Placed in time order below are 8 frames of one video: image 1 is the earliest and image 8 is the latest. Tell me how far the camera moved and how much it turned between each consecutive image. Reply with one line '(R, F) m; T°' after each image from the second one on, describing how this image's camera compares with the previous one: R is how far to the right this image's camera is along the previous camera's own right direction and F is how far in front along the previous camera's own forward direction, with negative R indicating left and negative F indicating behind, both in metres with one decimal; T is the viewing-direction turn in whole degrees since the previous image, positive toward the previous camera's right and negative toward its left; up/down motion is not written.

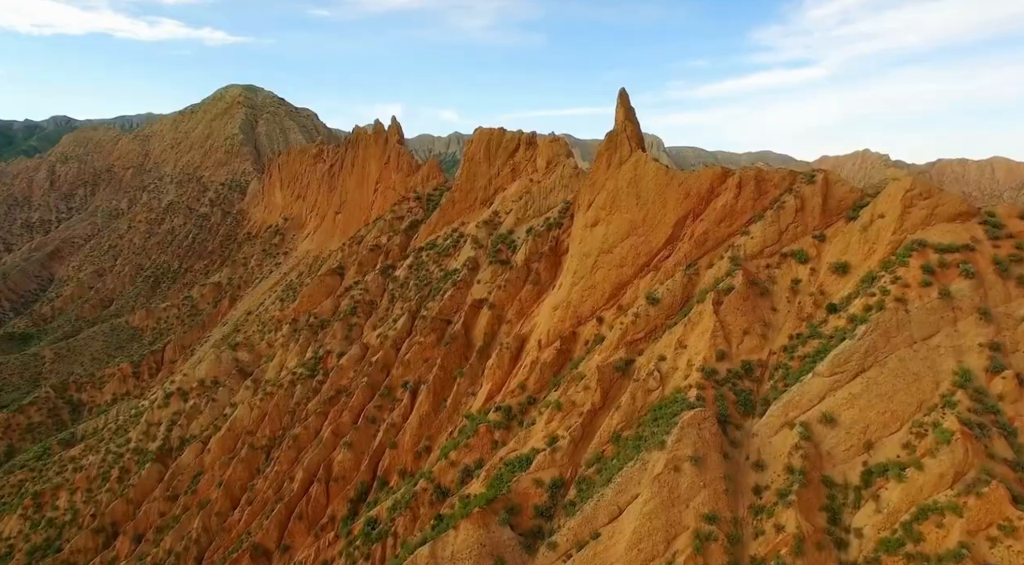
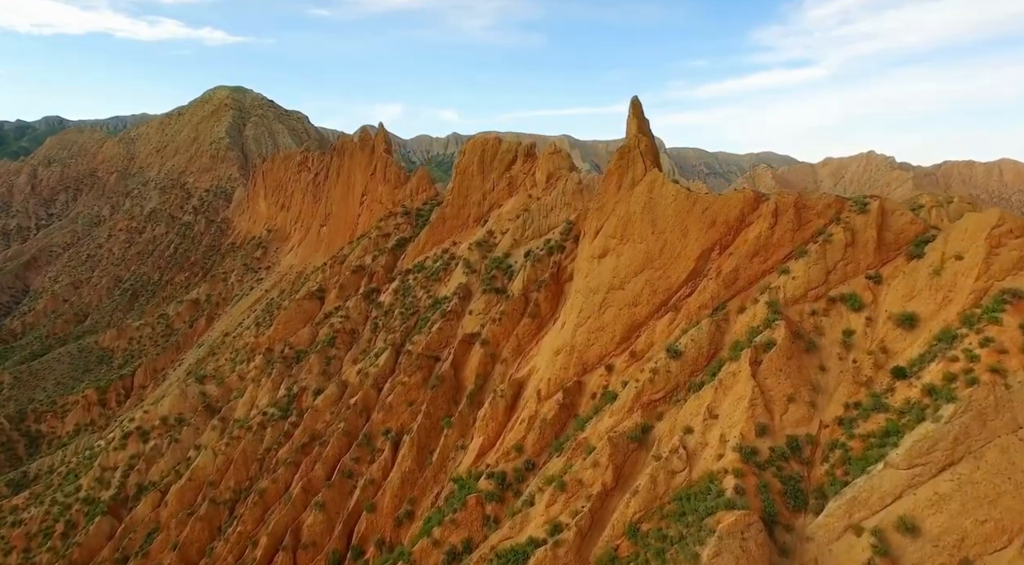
(+0.2, +4.1) m; 0°
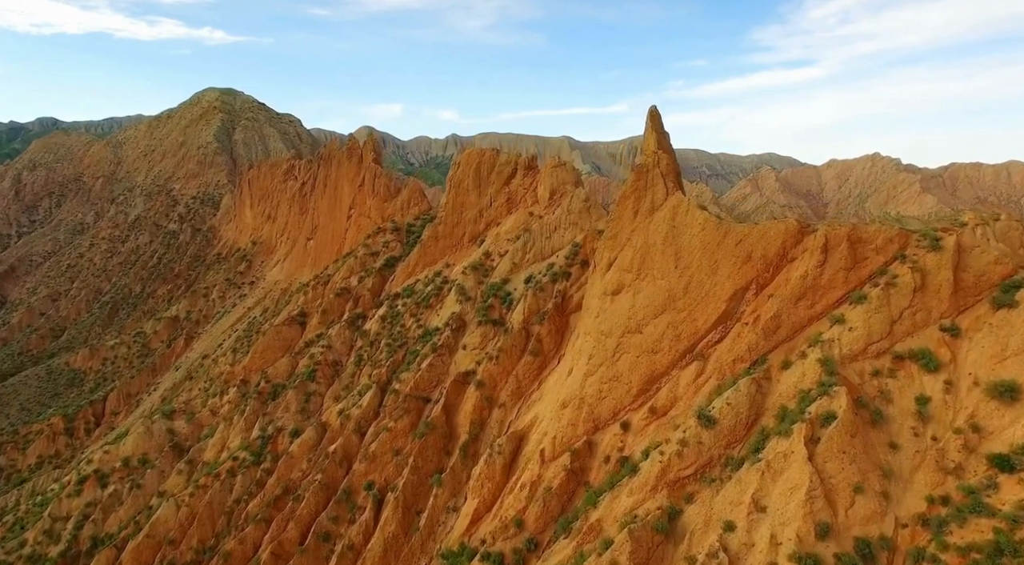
(0.0, +3.6) m; 0°
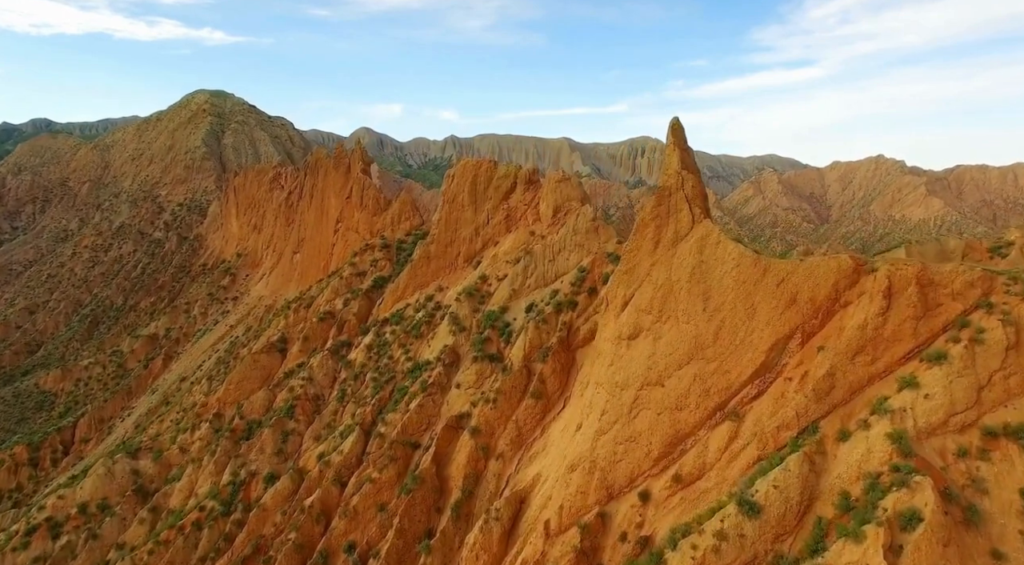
(0.0, +3.2) m; 0°
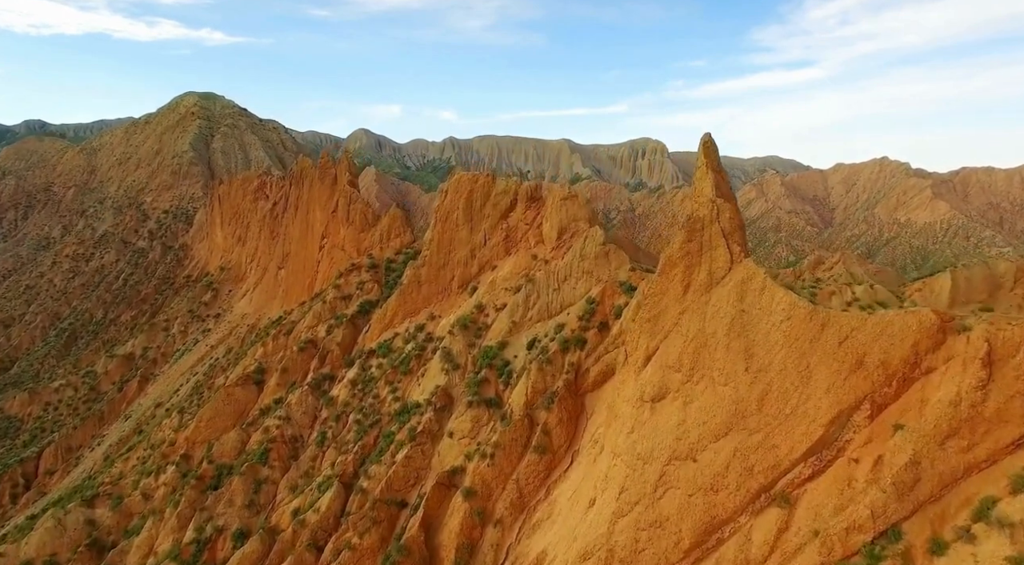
(0.0, +3.2) m; 0°
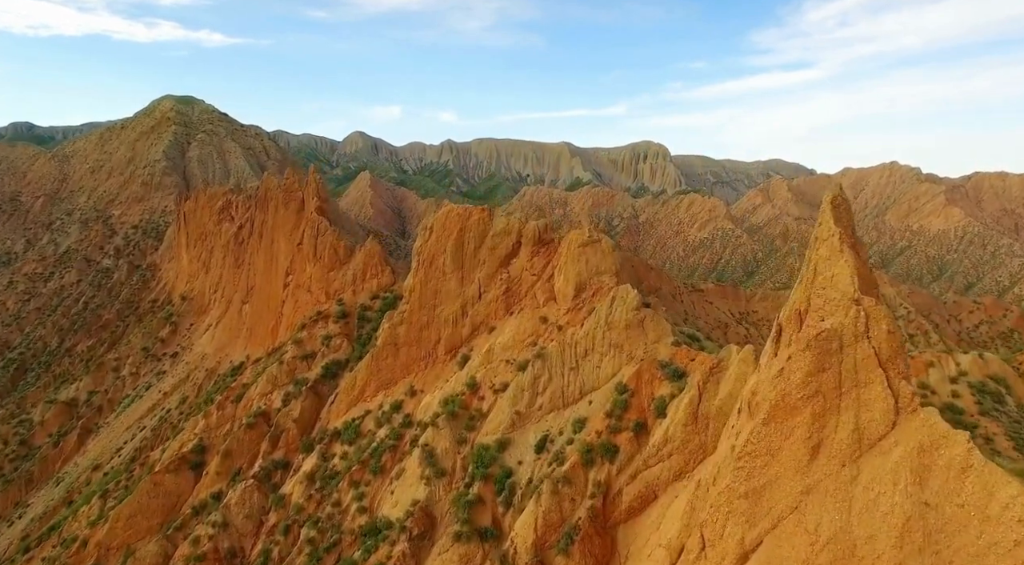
(-0.1, +6.3) m; 0°
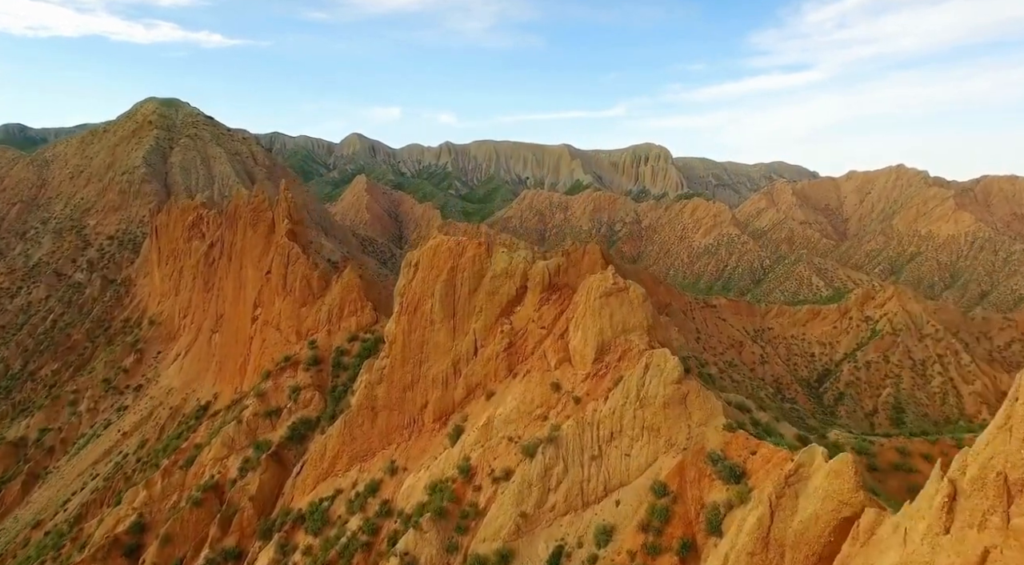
(-0.1, +4.3) m; 0°
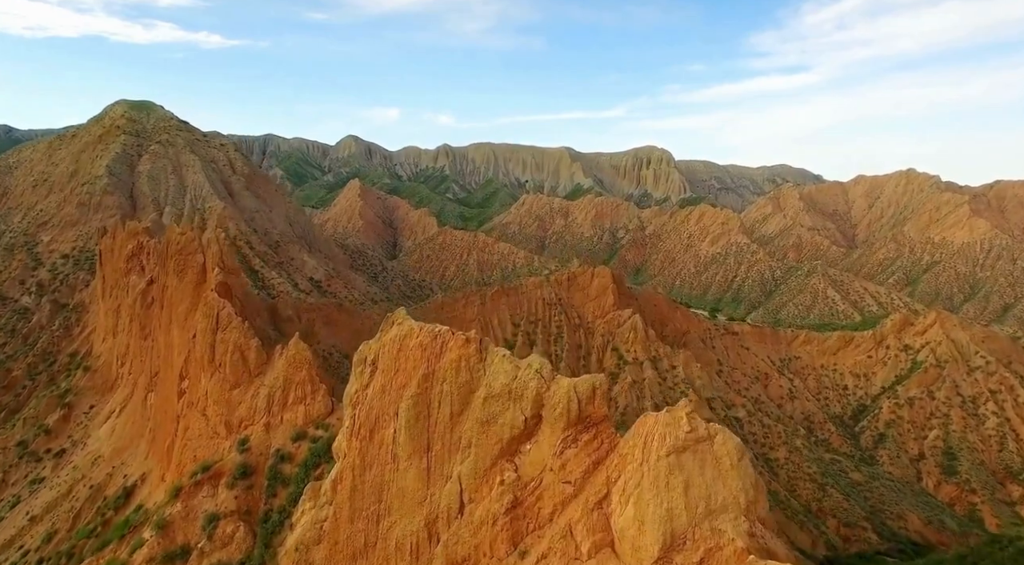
(-0.1, +6.5) m; 0°
